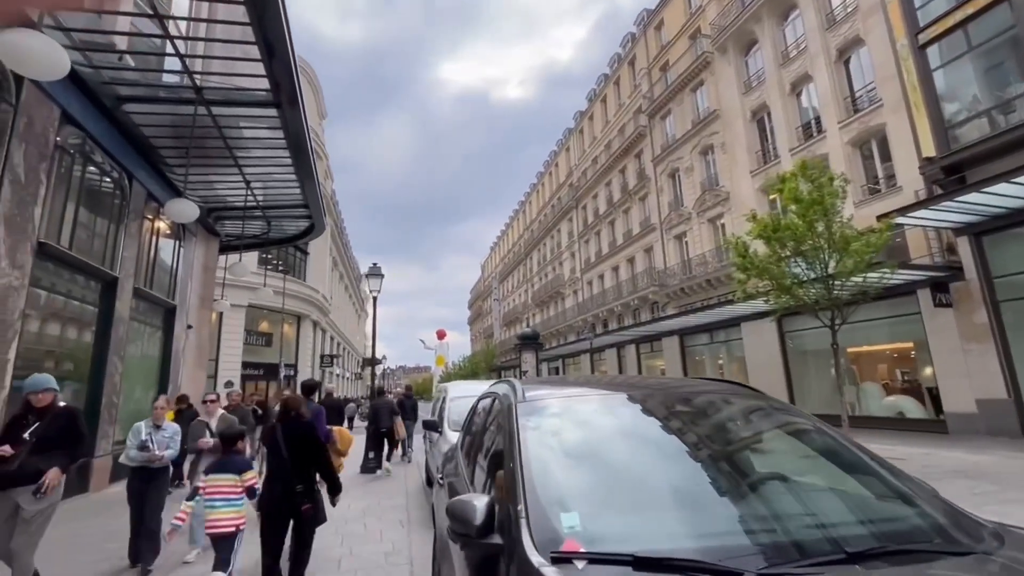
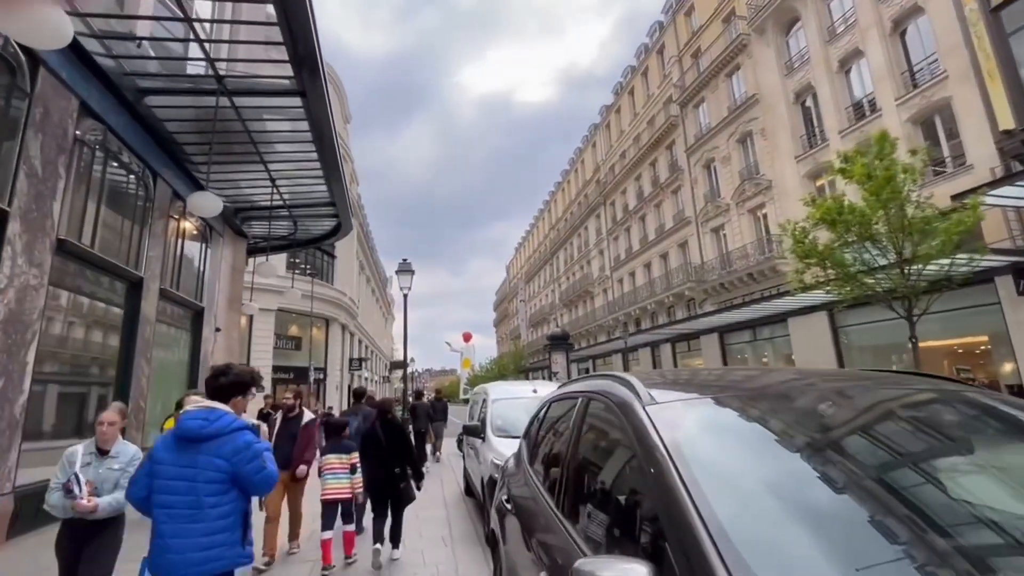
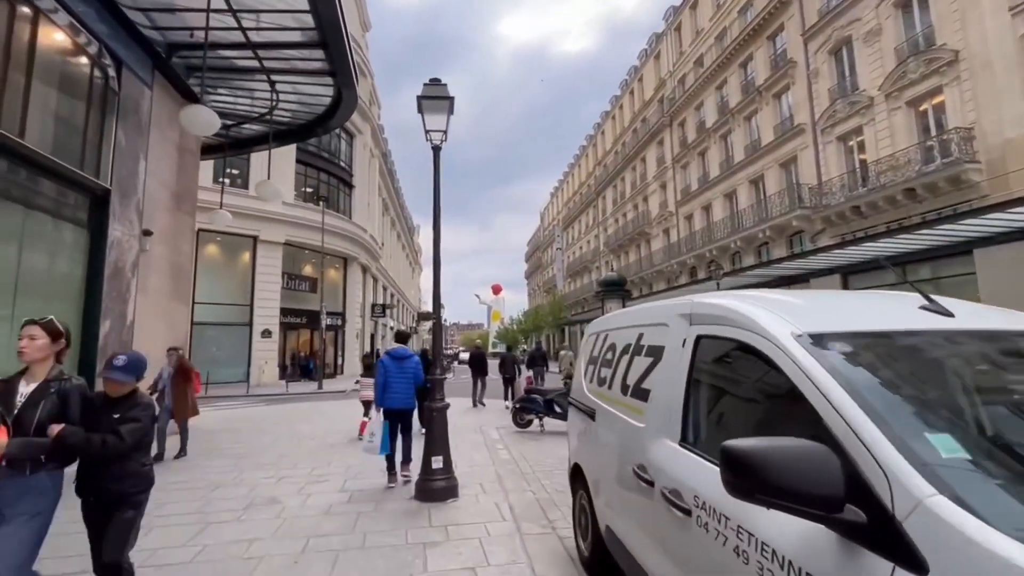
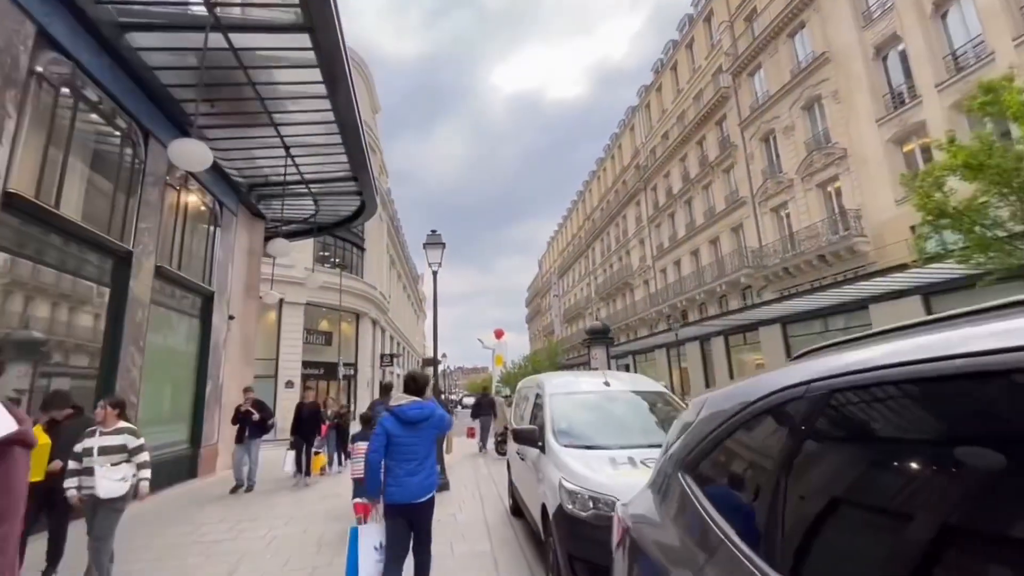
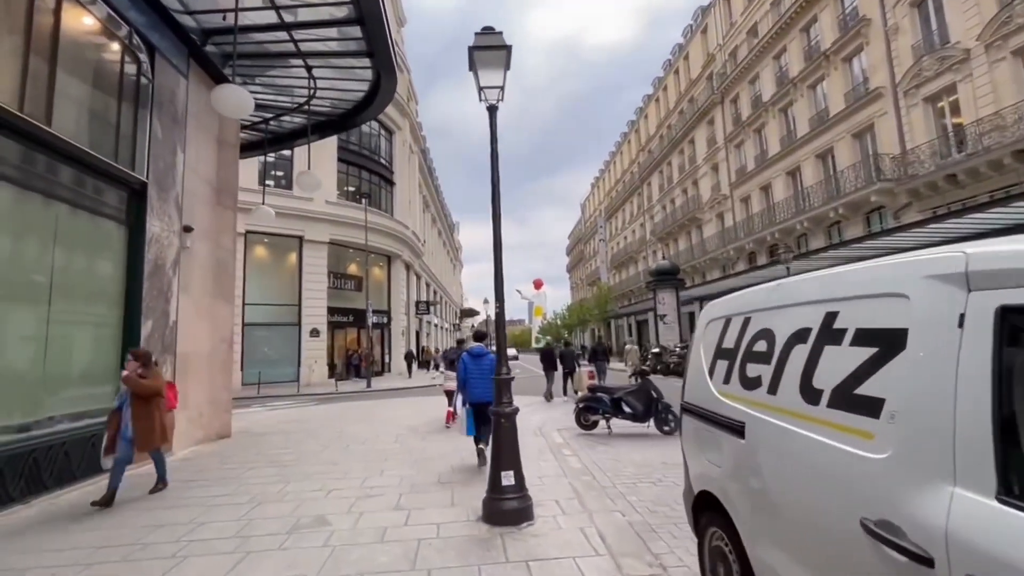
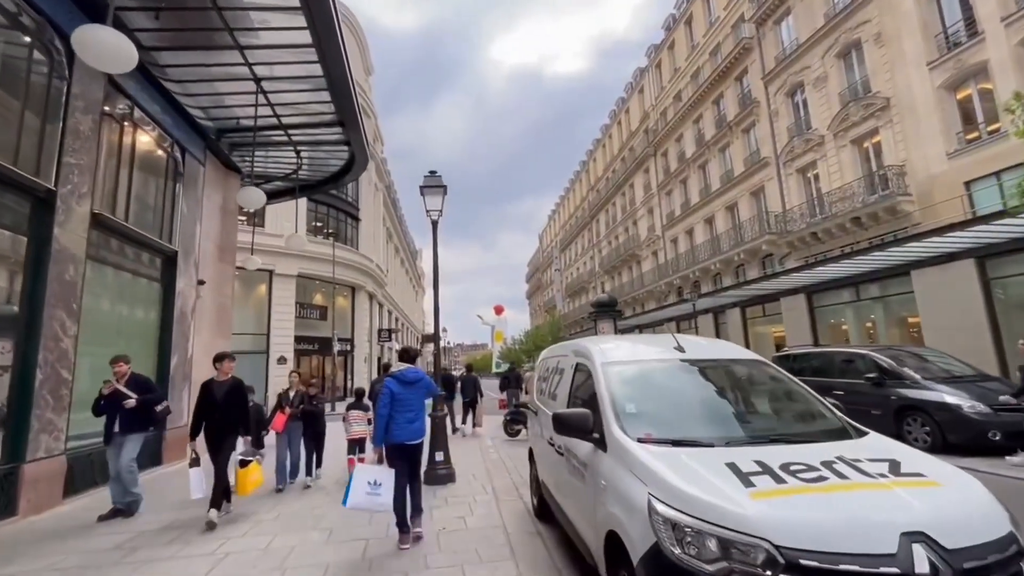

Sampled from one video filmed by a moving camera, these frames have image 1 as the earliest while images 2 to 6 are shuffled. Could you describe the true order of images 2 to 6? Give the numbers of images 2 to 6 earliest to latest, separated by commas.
2, 4, 6, 3, 5
